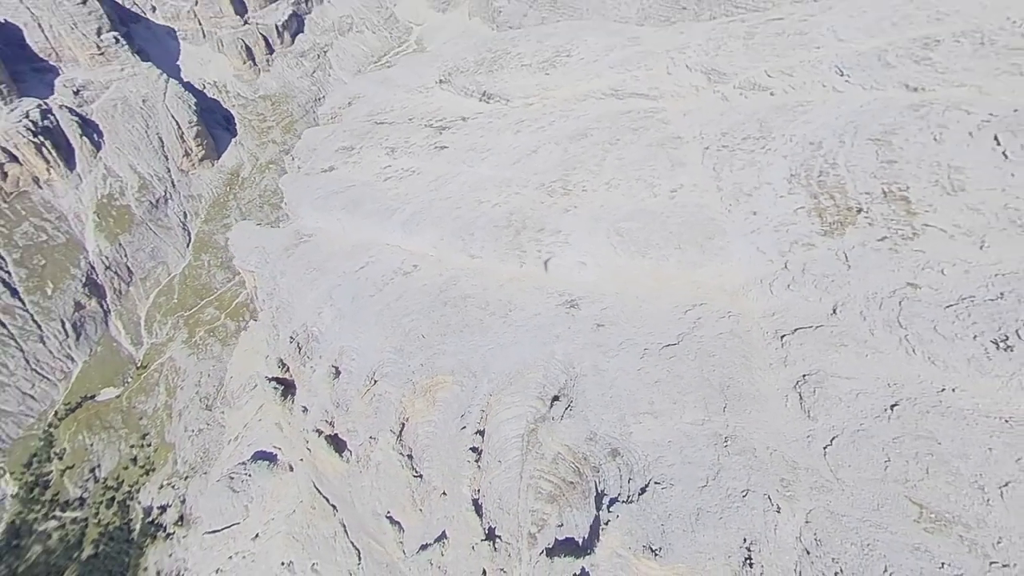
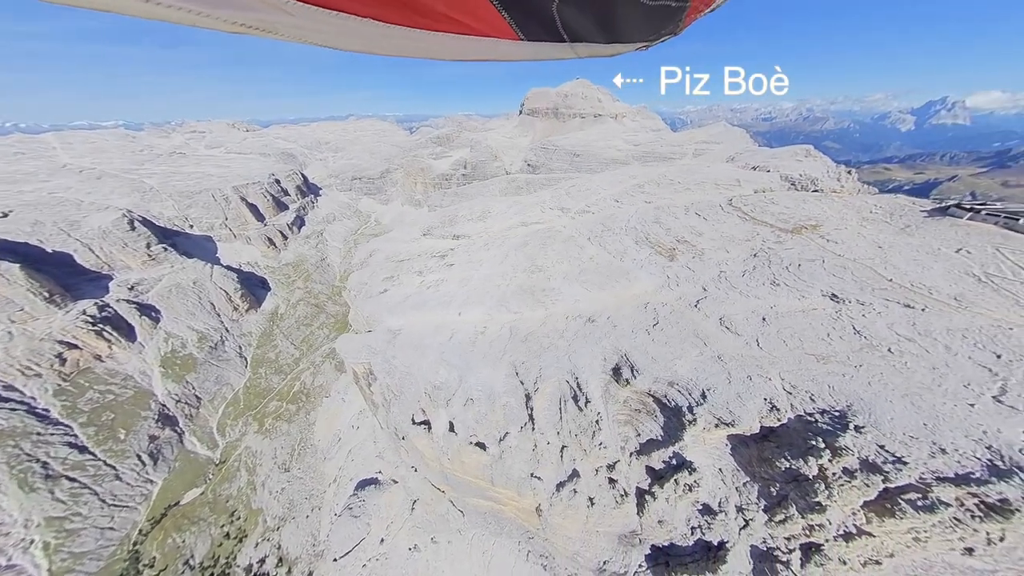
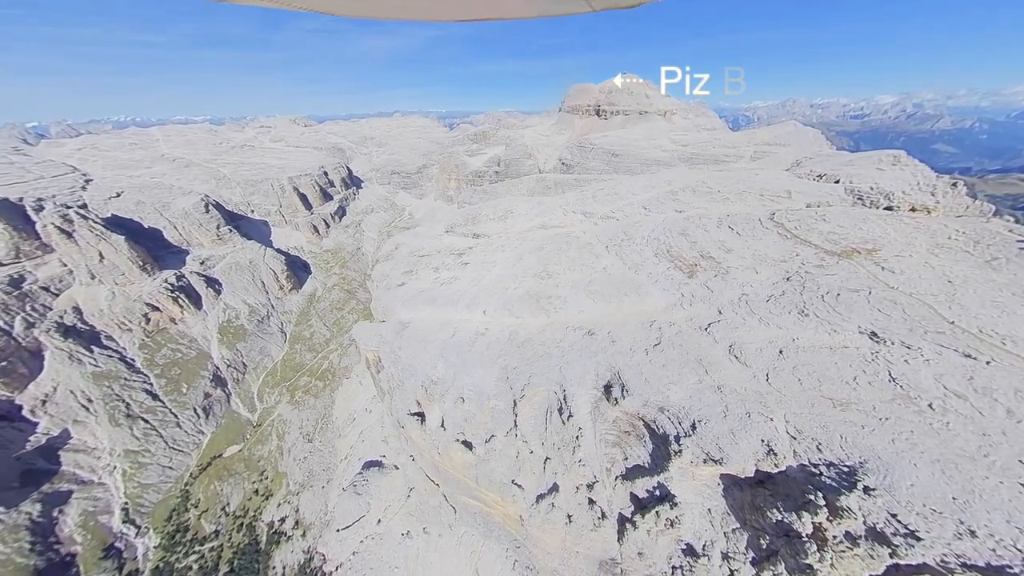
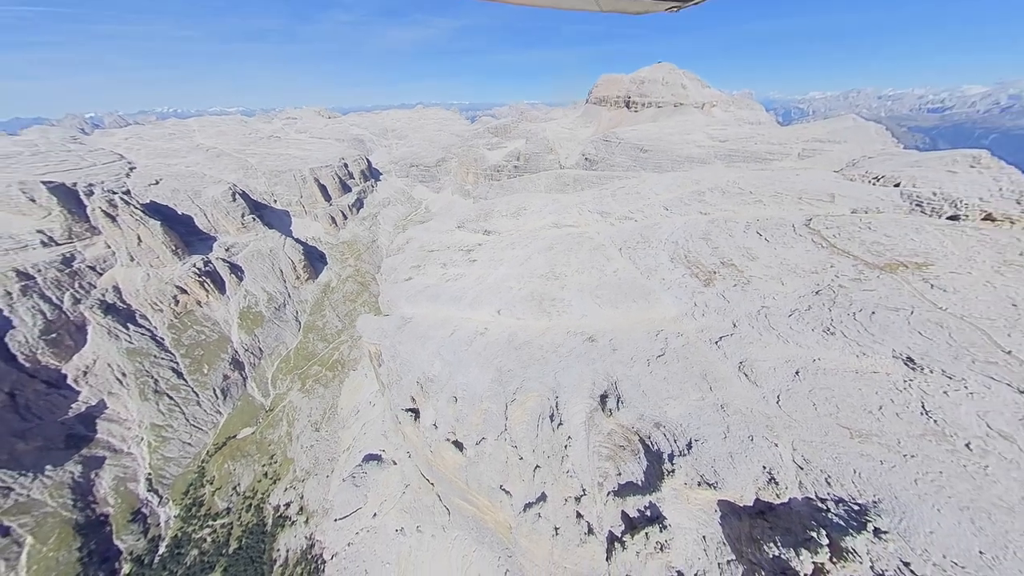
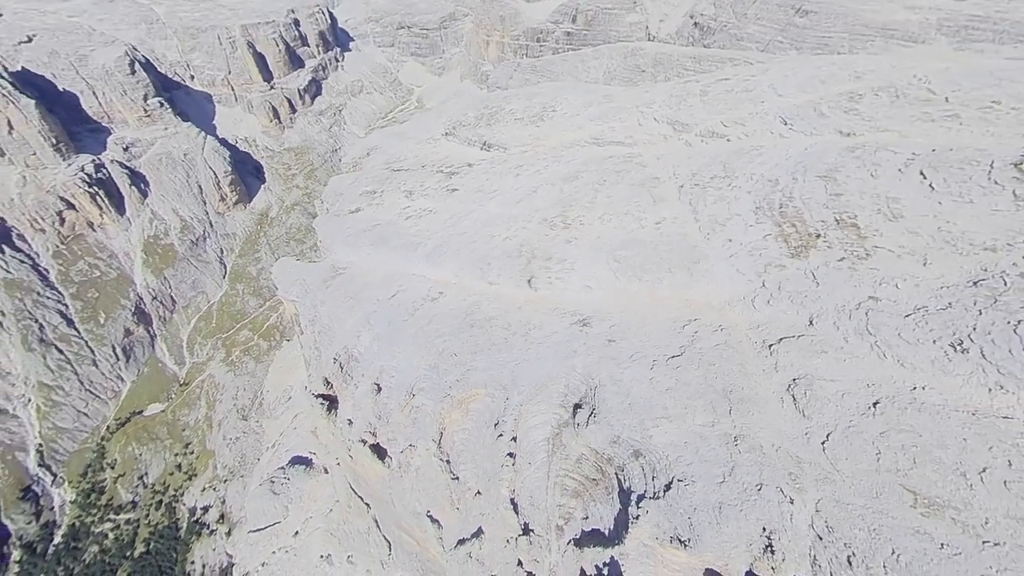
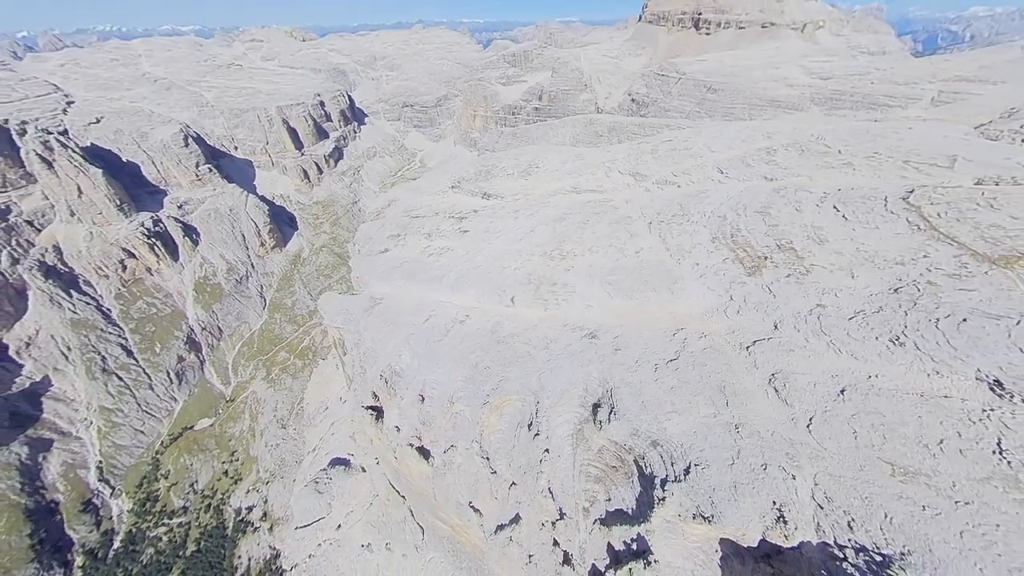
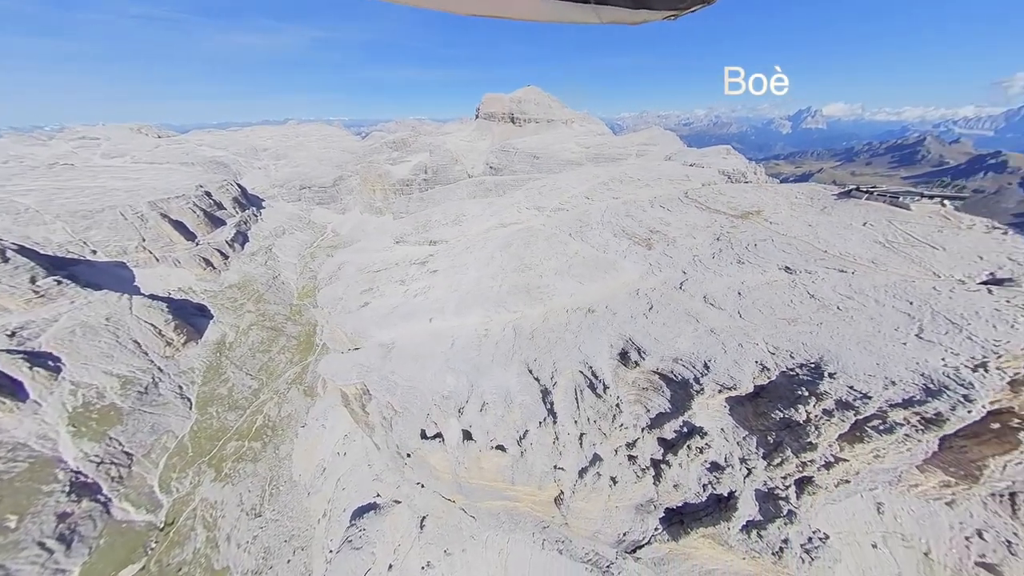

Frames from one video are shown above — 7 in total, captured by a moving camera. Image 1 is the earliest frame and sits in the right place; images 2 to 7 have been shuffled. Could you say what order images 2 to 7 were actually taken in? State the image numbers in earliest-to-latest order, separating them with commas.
5, 6, 4, 3, 2, 7
